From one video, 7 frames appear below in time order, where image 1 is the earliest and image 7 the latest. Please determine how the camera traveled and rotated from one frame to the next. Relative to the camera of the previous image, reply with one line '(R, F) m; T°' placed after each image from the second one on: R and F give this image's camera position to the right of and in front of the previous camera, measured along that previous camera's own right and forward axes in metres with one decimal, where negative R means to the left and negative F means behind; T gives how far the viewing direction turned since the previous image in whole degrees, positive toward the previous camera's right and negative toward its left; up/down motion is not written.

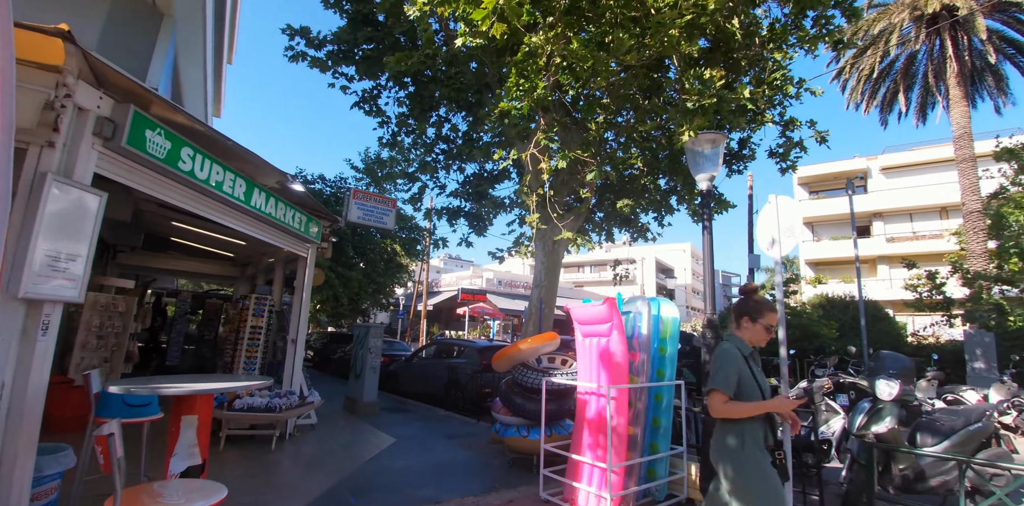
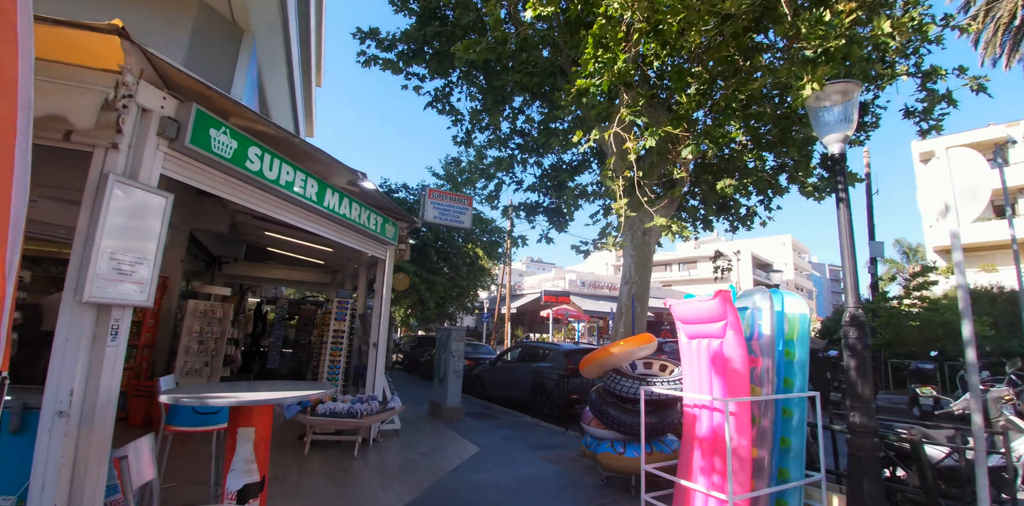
(0.0, +0.6) m; -10°
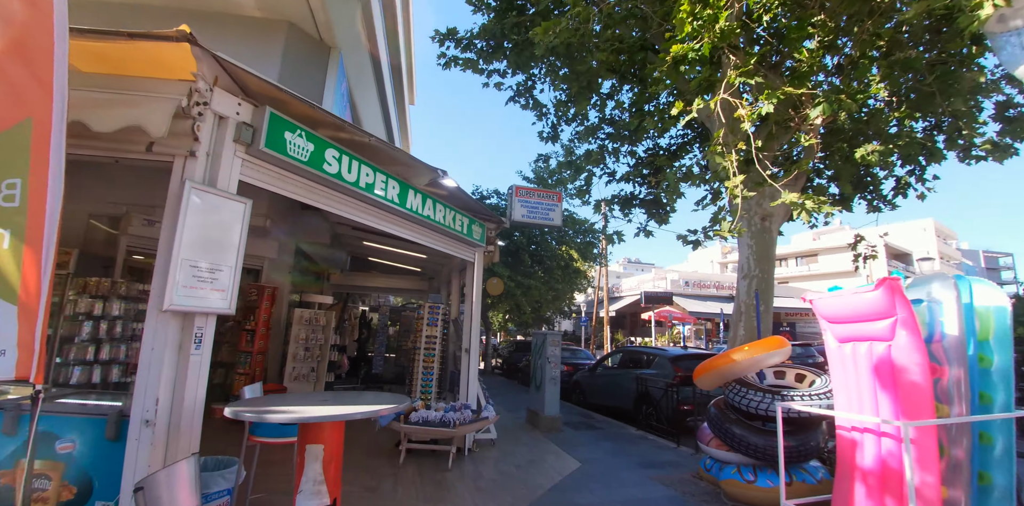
(0.0, +0.5) m; -12°
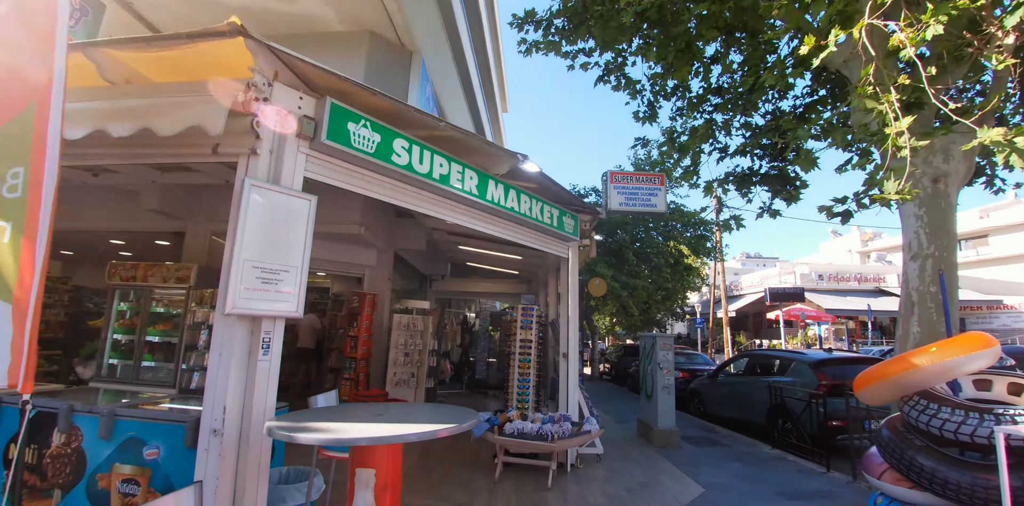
(+0.1, +0.6) m; -13°
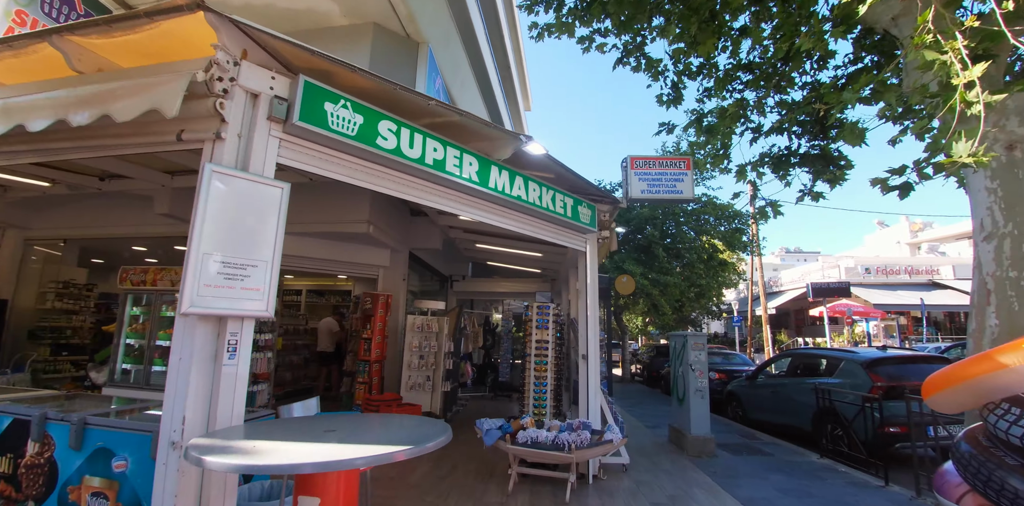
(+0.2, +0.4) m; -4°
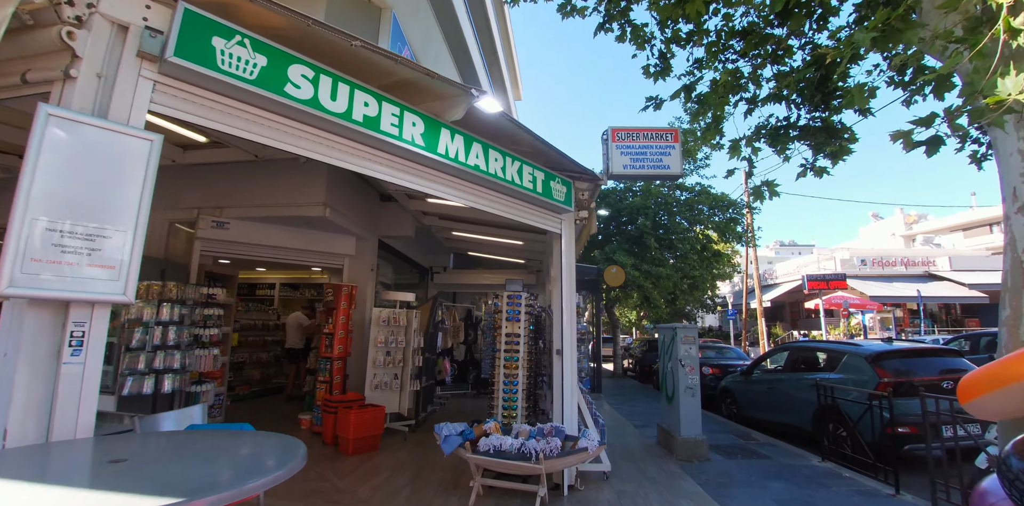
(+0.3, +0.6) m; +1°
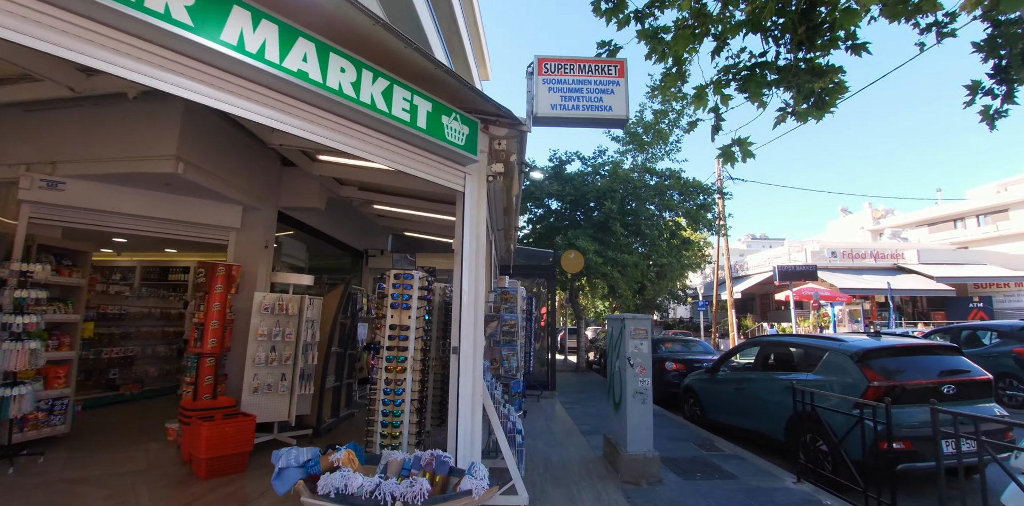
(+0.7, +1.2) m; +3°
